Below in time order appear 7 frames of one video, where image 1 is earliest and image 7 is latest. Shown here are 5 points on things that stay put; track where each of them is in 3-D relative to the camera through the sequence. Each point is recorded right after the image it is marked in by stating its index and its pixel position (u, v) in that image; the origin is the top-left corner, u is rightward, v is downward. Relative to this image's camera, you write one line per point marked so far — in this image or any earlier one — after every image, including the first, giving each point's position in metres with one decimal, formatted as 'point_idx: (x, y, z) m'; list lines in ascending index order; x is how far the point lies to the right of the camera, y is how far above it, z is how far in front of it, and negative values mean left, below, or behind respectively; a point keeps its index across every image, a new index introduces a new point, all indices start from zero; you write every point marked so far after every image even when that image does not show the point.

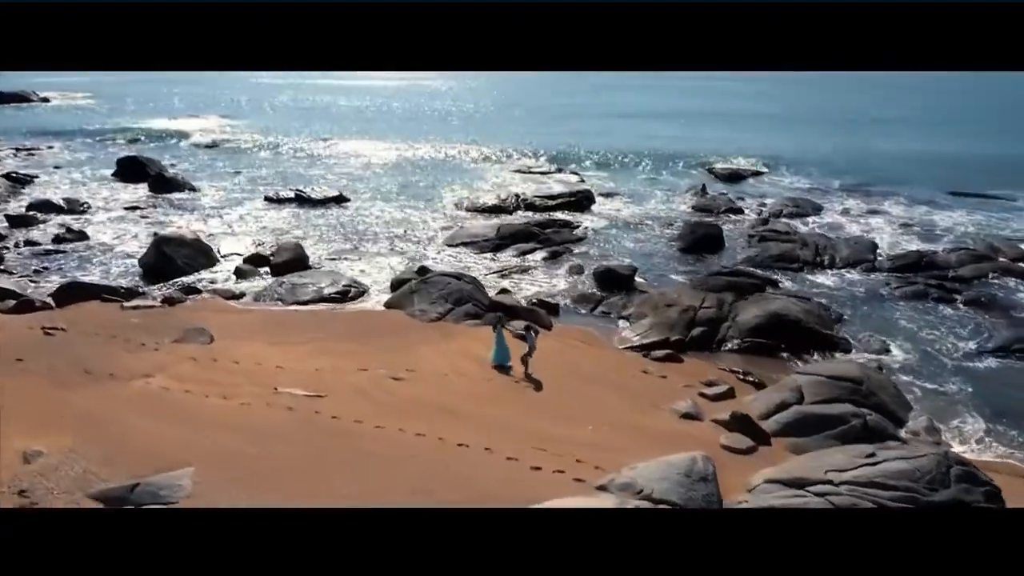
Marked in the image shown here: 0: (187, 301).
0: (-4.5, -0.2, +11.3) m
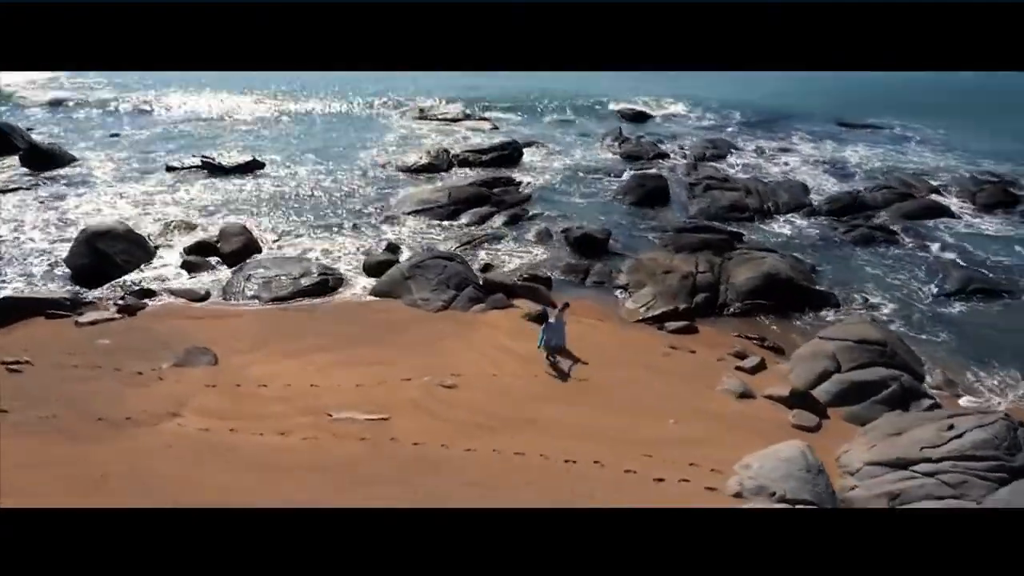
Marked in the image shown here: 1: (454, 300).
0: (-4.5, -0.2, +10.1) m
1: (-0.7, -0.1, +10.1) m
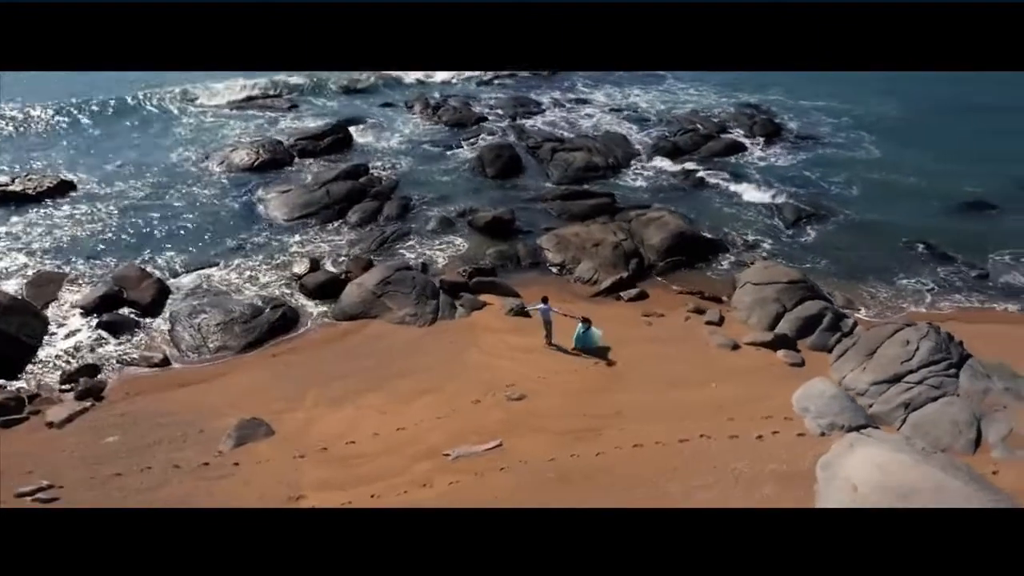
0: (-4.5, -1.1, +9.0) m
1: (-1.0, -0.3, +10.3) m
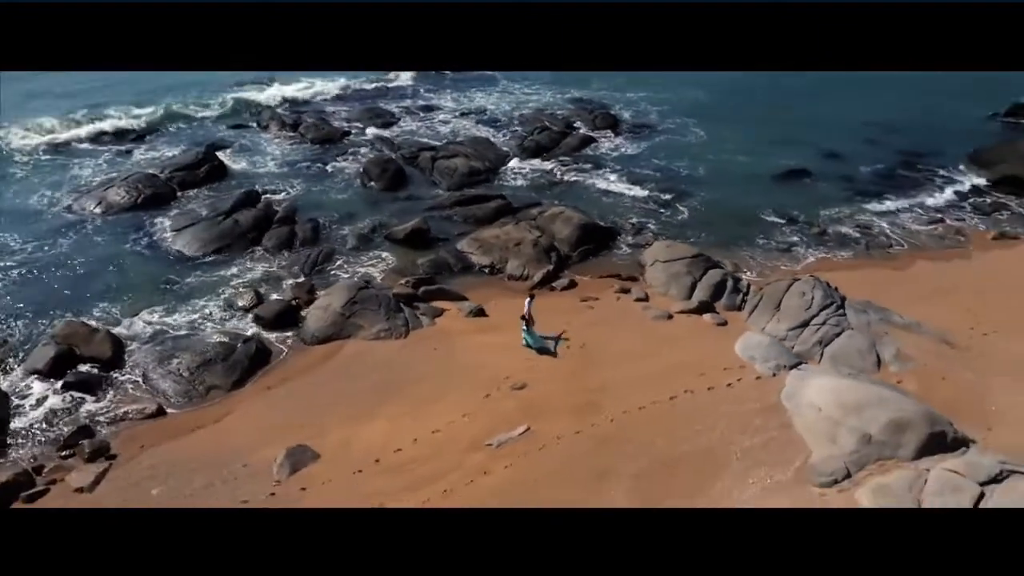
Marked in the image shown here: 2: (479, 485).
0: (-4.4, -1.7, +8.9) m
1: (-1.5, -0.4, +11.1) m
2: (-0.3, -2.0, +7.8) m
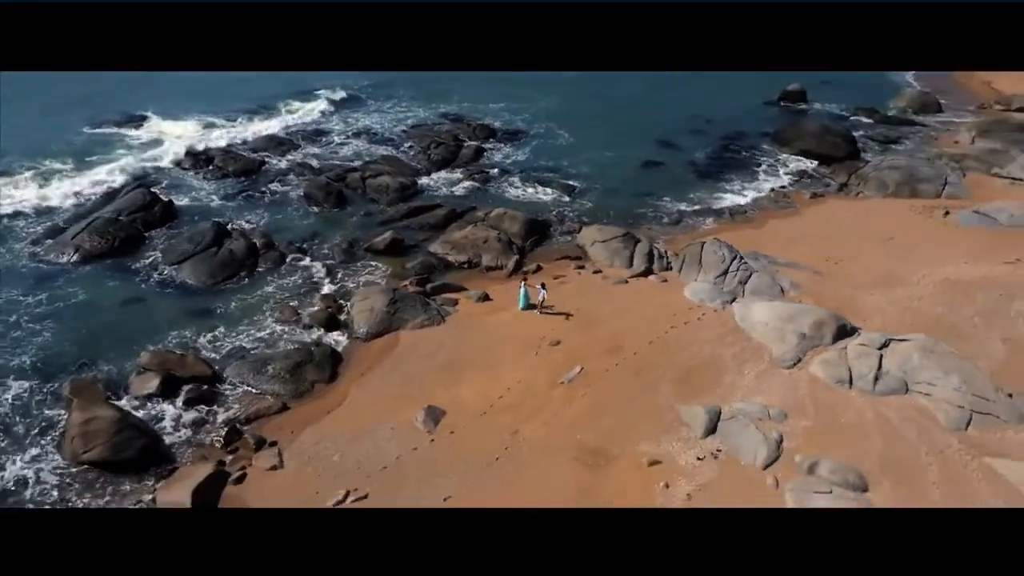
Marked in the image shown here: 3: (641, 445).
0: (-3.4, -2.0, +10.9) m
1: (-1.3, -0.4, +13.8) m
2: (+0.9, -1.7, +10.9) m
3: (+1.7, -2.0, +10.3) m
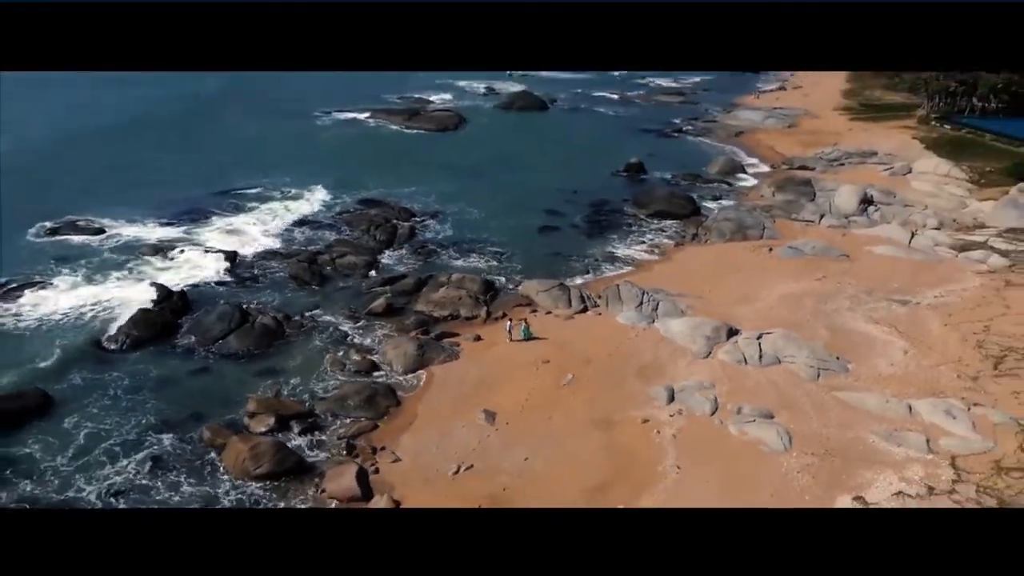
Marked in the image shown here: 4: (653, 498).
0: (-2.7, -3.0, +15.2) m
1: (-1.5, -1.5, +18.5) m
2: (+1.4, -2.3, +16.2) m
3: (+2.4, -2.5, +15.7) m
4: (+2.4, -3.5, +13.5) m
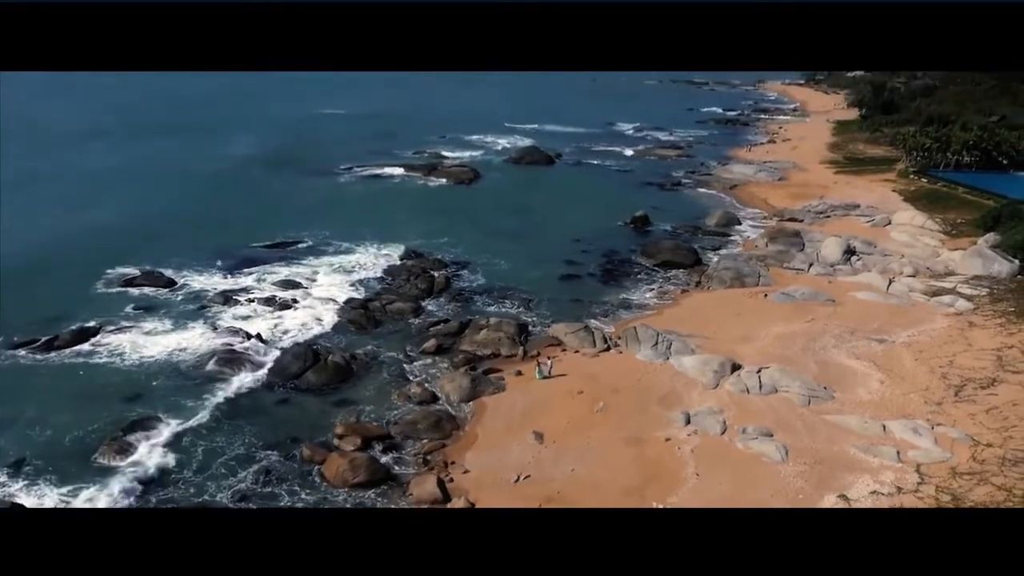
0: (-1.6, -3.9, +18.4) m
1: (-0.4, -2.6, +21.8) m
2: (+2.5, -3.3, +19.5) m
3: (+3.5, -3.5, +19.0) m
4: (+3.5, -4.4, +16.7) m
